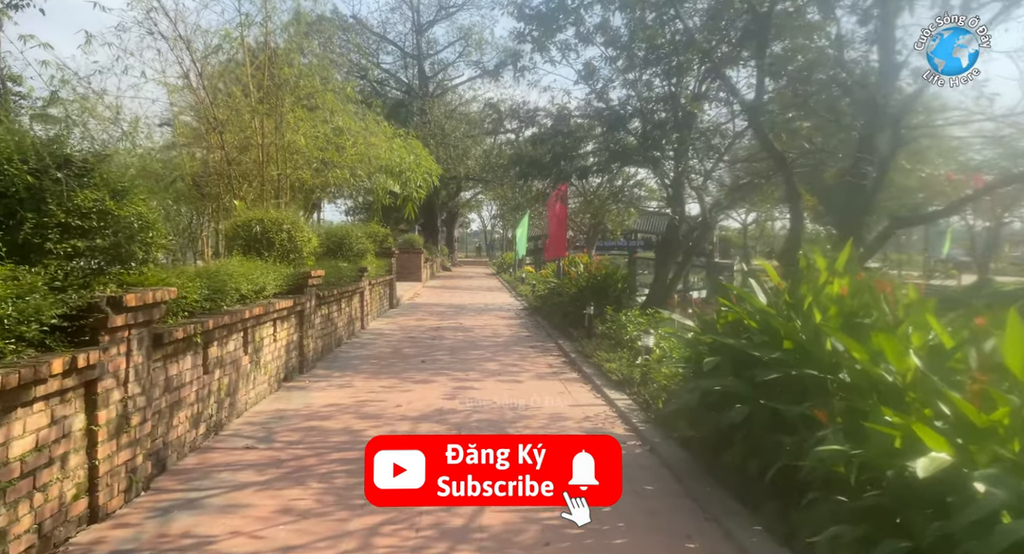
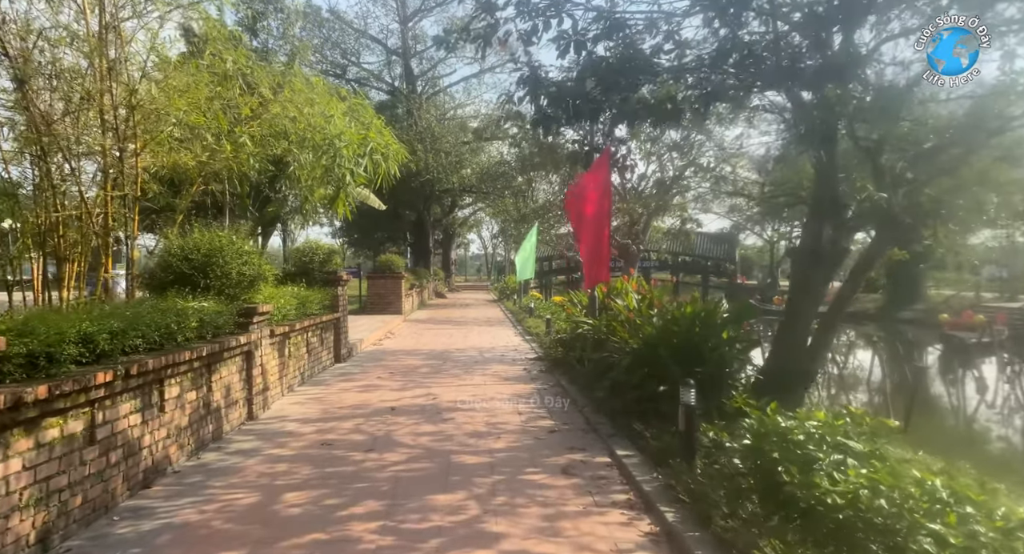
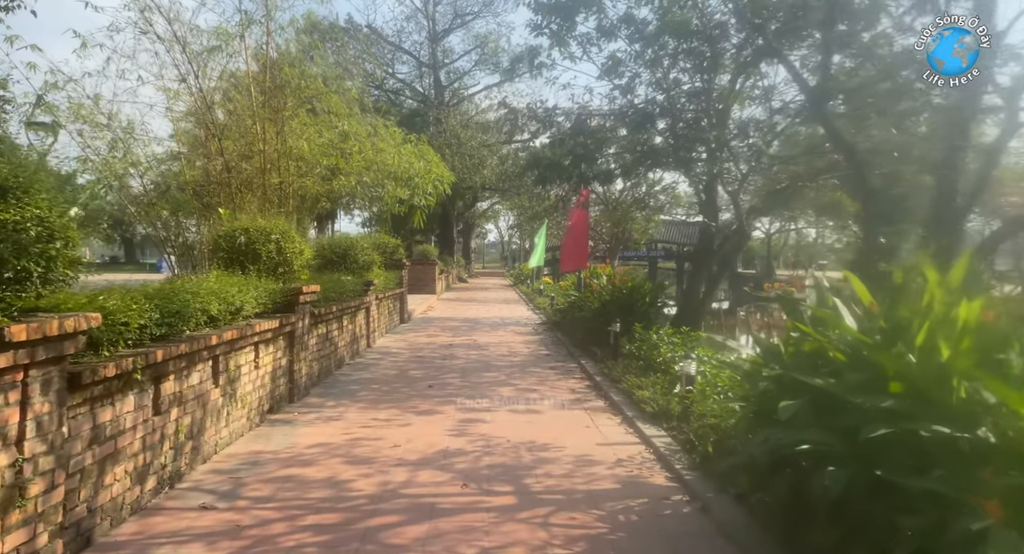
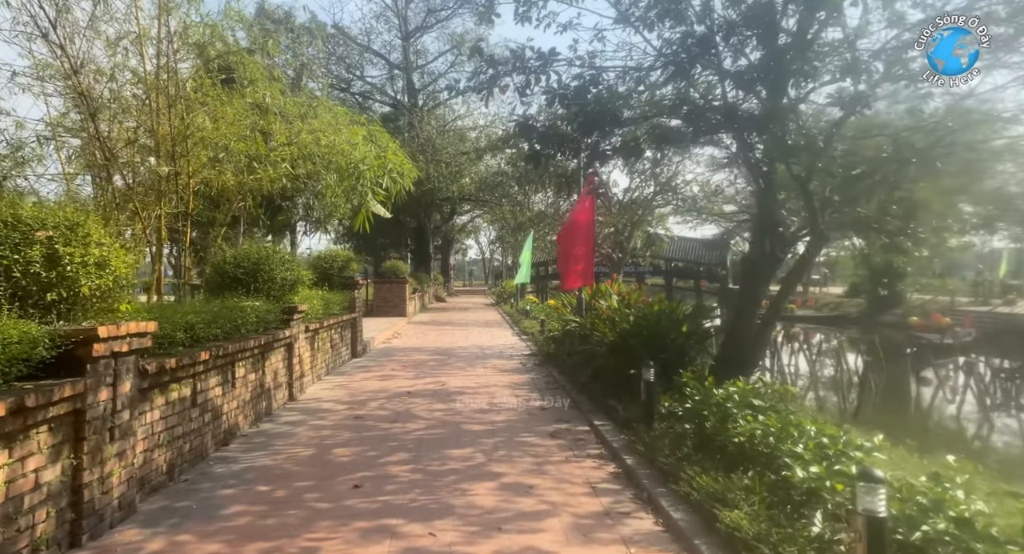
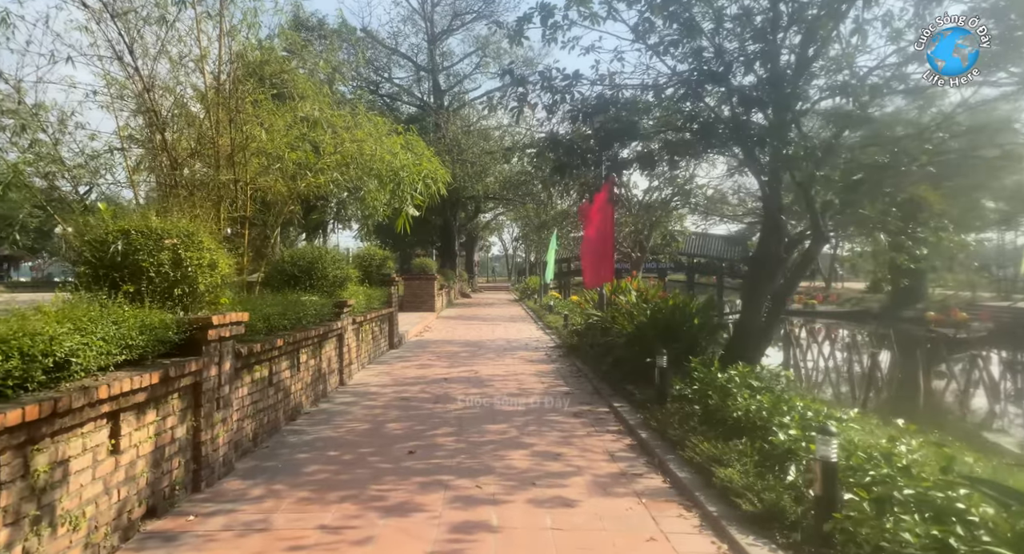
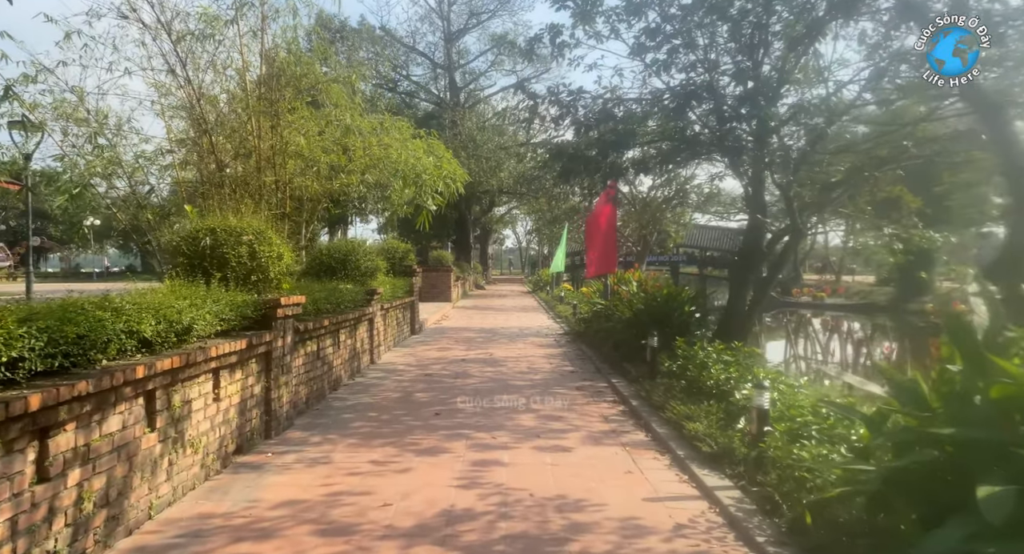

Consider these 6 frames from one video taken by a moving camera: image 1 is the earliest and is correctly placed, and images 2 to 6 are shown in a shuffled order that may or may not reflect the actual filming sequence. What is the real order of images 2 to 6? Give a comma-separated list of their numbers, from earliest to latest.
3, 6, 5, 4, 2
